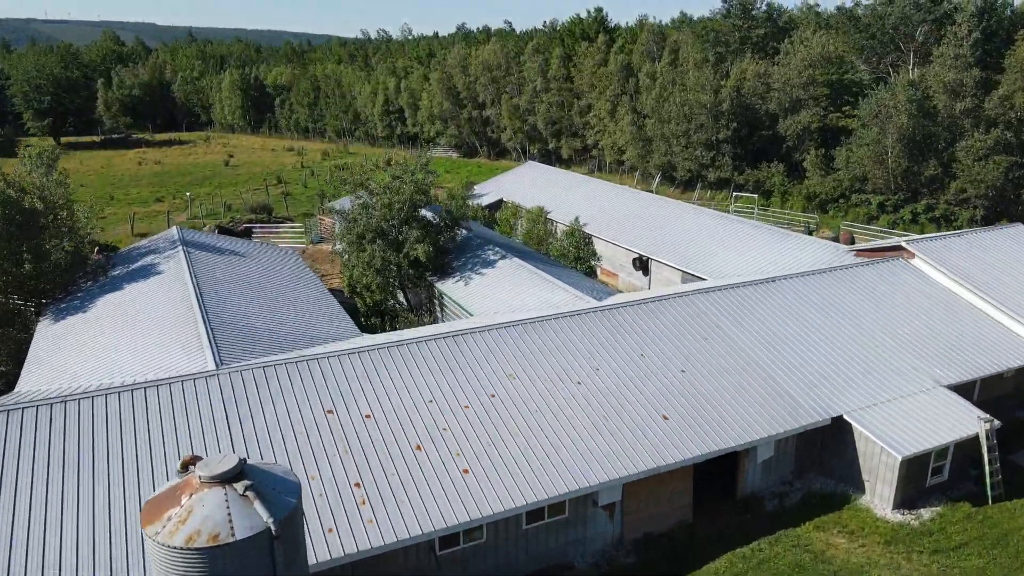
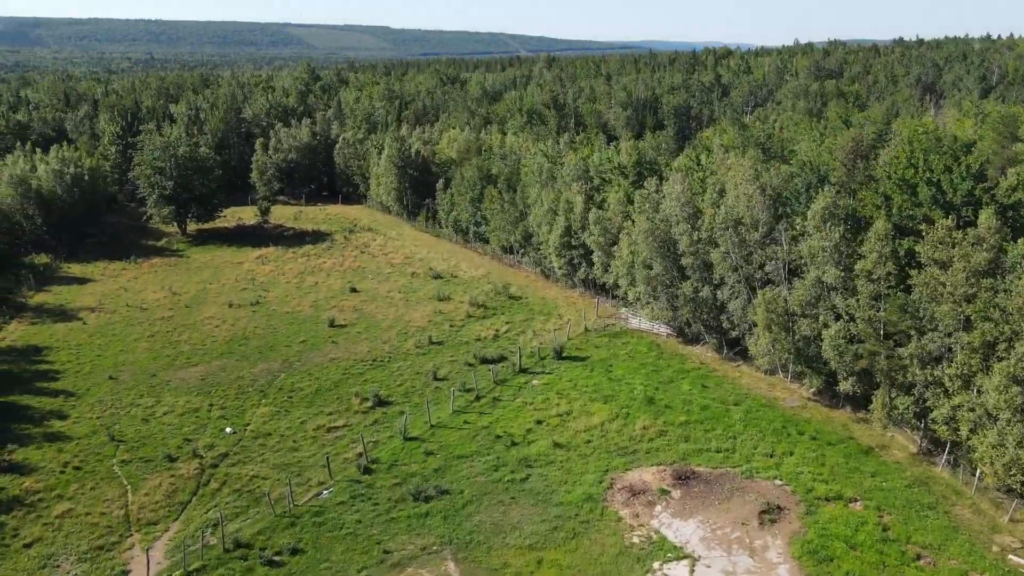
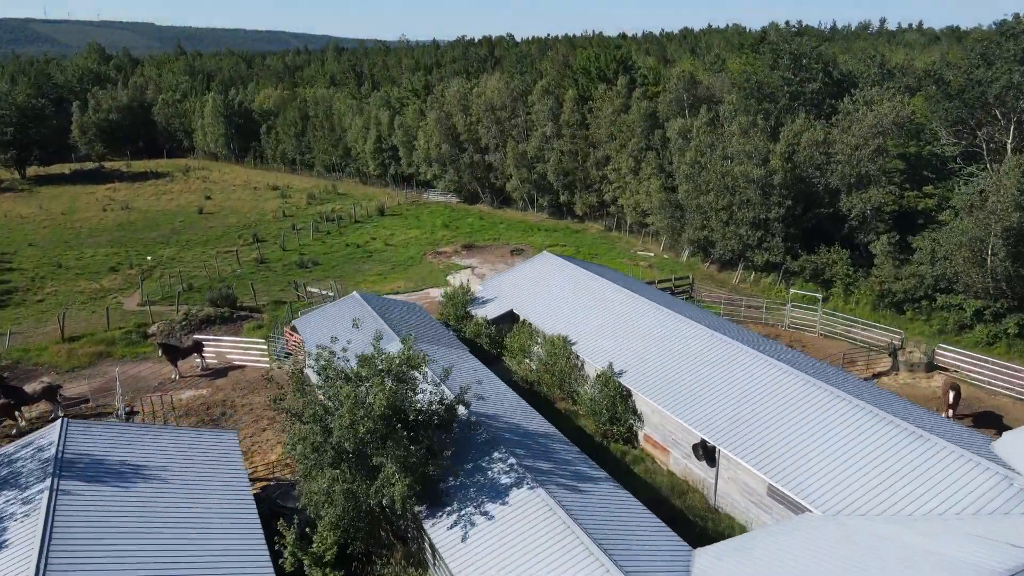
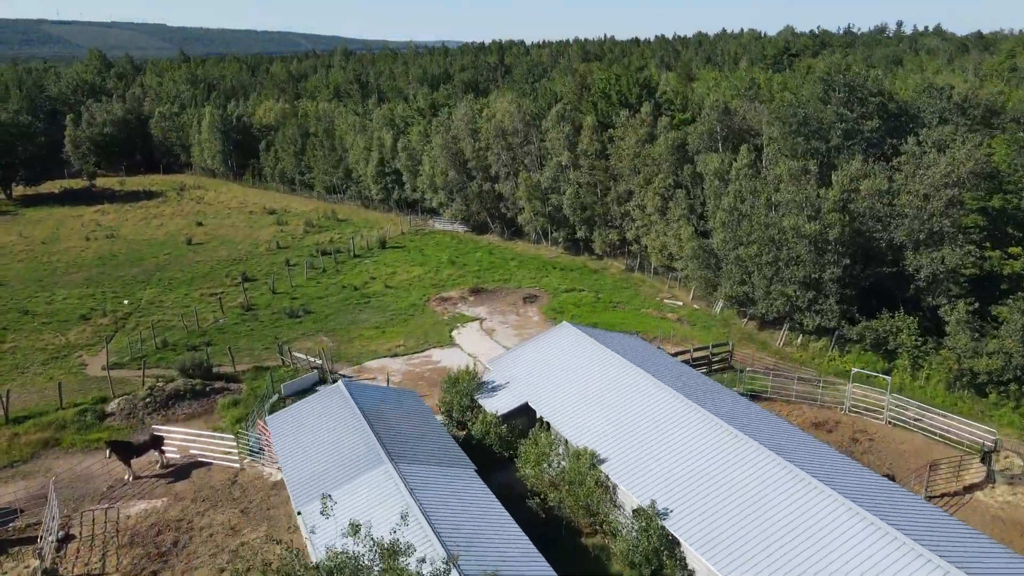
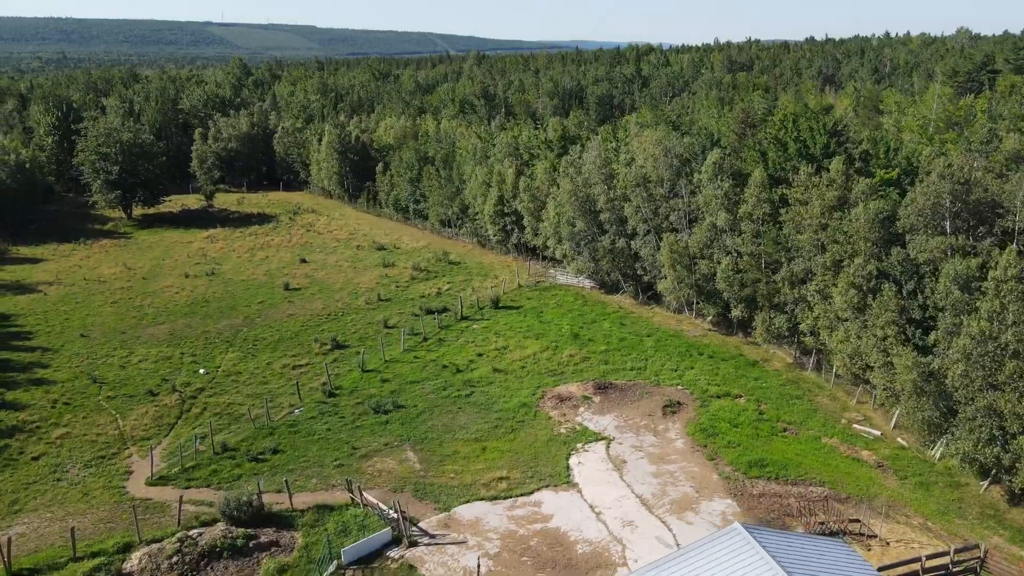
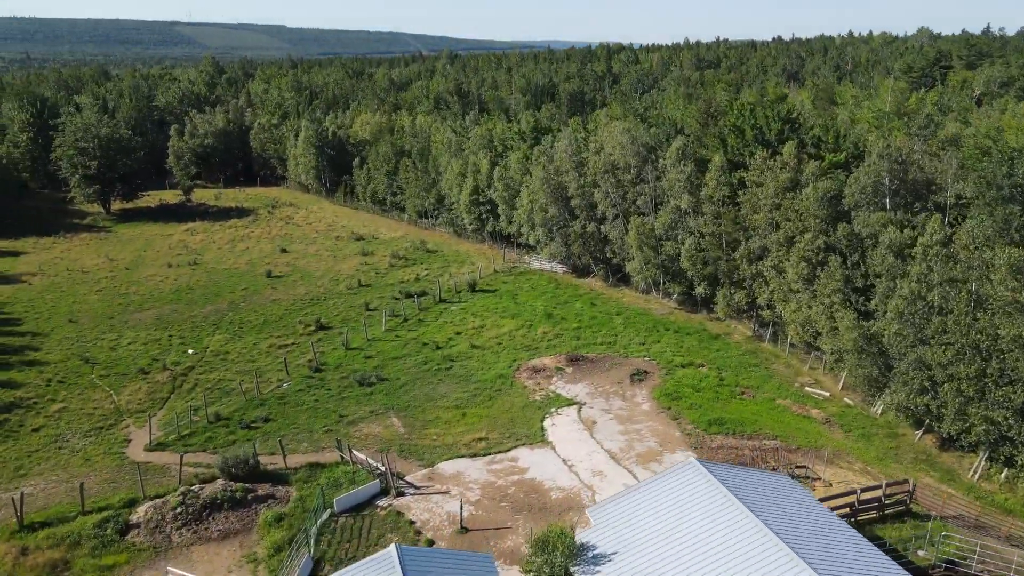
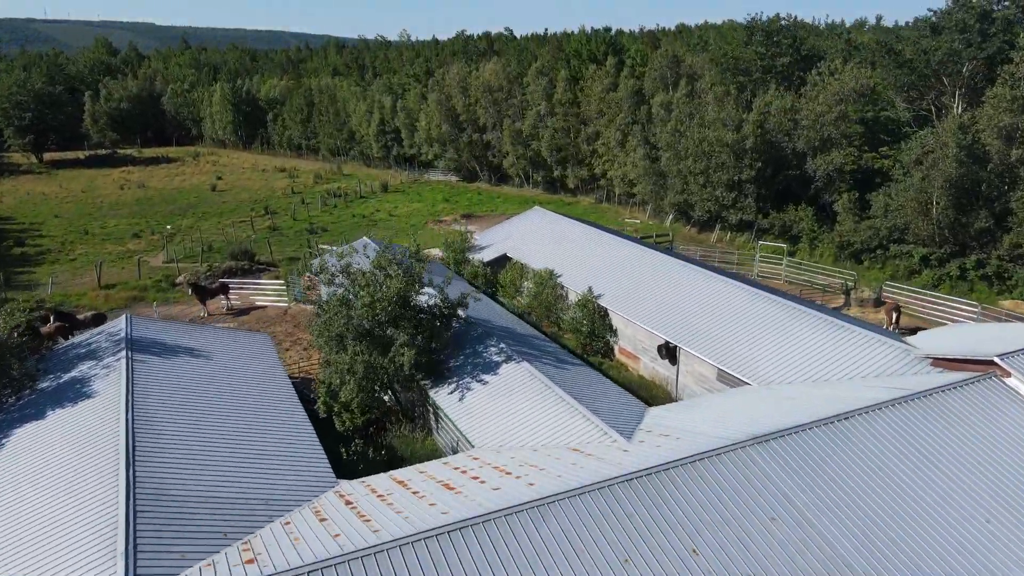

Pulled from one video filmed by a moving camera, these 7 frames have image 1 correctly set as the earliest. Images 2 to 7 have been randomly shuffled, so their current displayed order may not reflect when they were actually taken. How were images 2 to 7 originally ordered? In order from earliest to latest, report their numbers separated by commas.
7, 3, 4, 6, 5, 2
